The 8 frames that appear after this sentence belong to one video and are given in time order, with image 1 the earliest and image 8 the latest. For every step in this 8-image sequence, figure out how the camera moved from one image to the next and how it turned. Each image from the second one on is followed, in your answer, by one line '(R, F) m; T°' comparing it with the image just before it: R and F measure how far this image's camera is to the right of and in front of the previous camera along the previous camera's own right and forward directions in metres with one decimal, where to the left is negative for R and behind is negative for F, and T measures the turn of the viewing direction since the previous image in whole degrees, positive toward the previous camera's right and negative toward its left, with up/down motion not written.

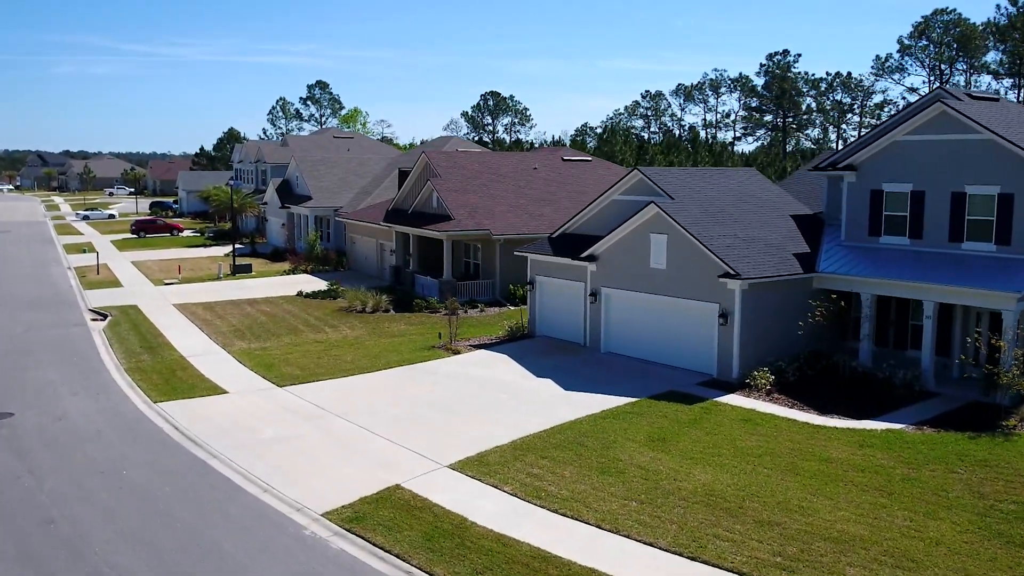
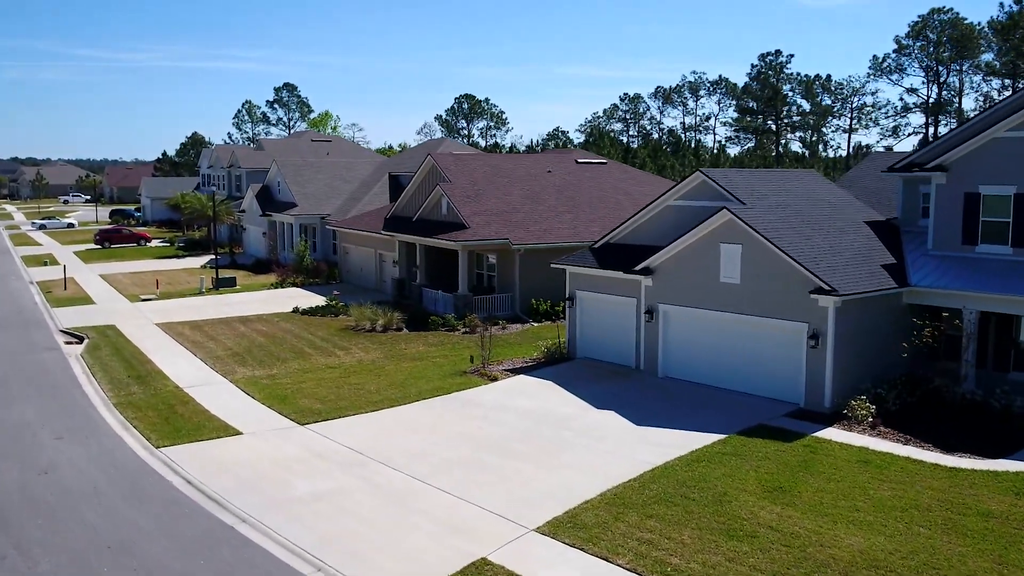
(-1.8, +2.6) m; +3°
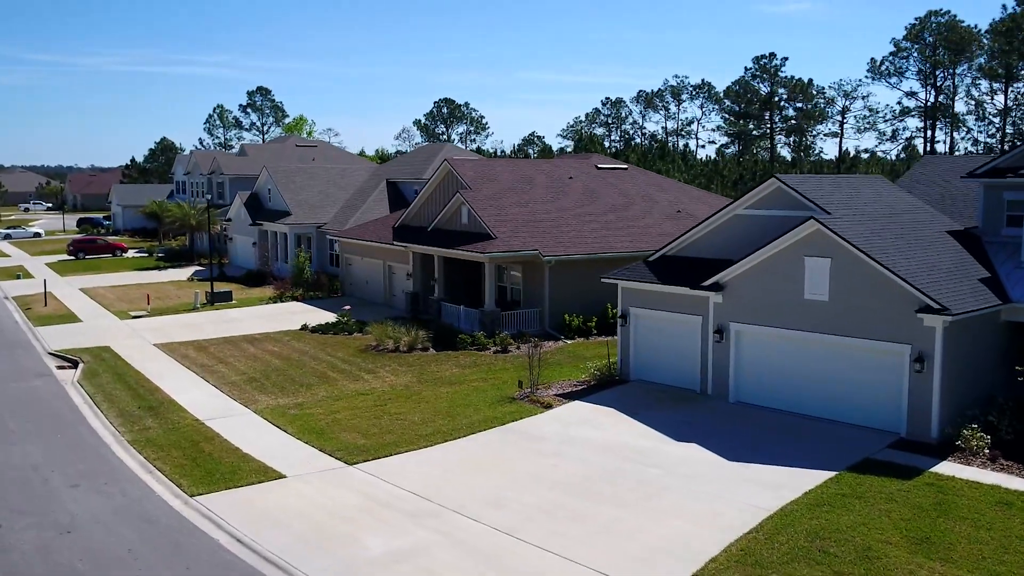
(-1.8, +1.9) m; +2°
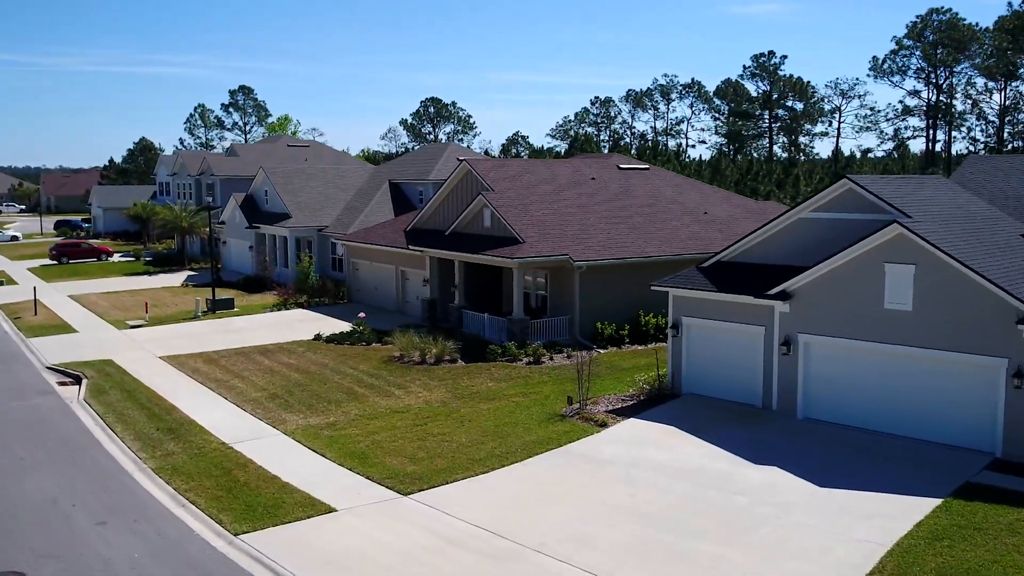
(-1.4, +1.3) m; +2°
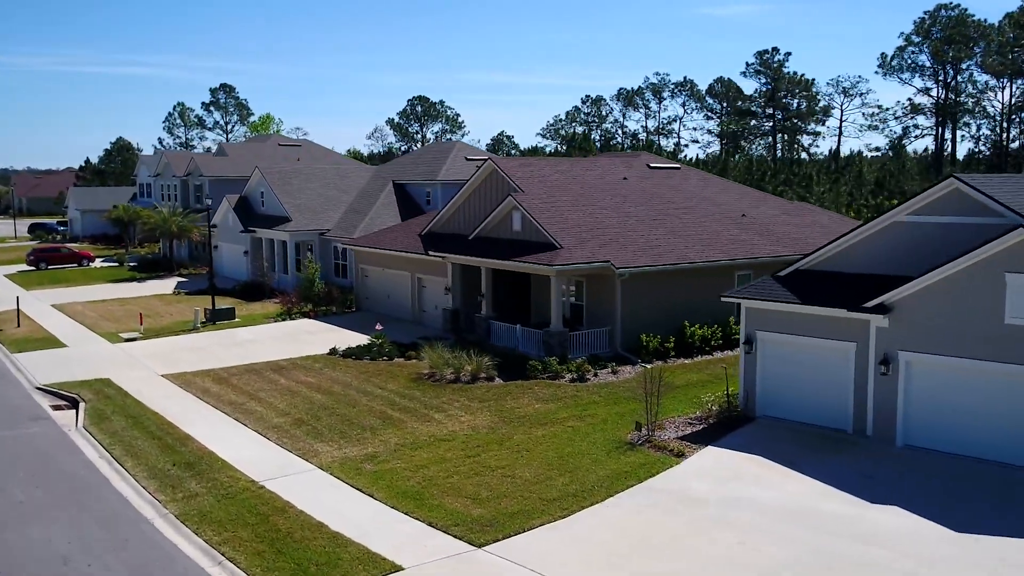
(-1.5, +2.0) m; +2°
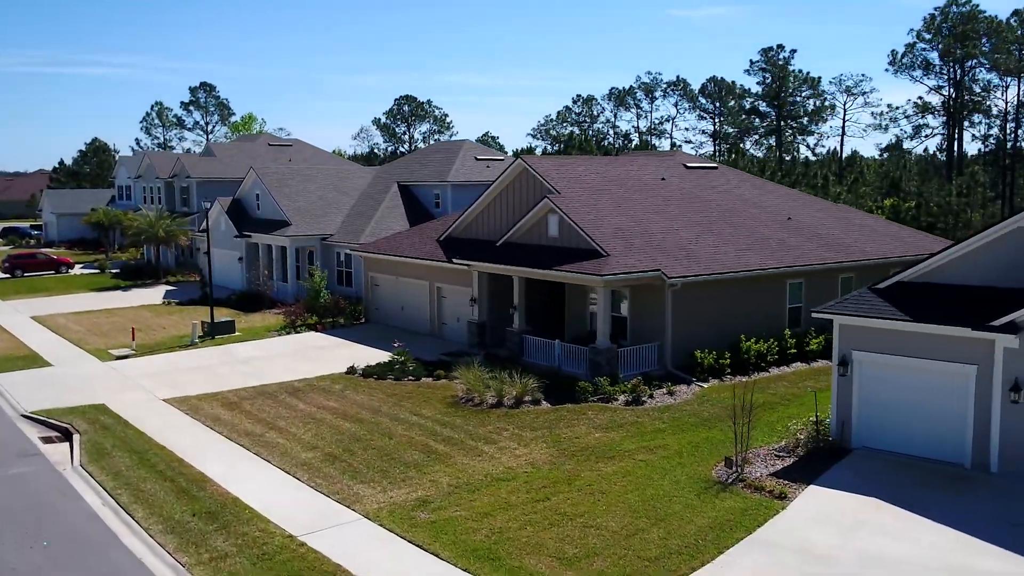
(-1.4, +2.1) m; +2°
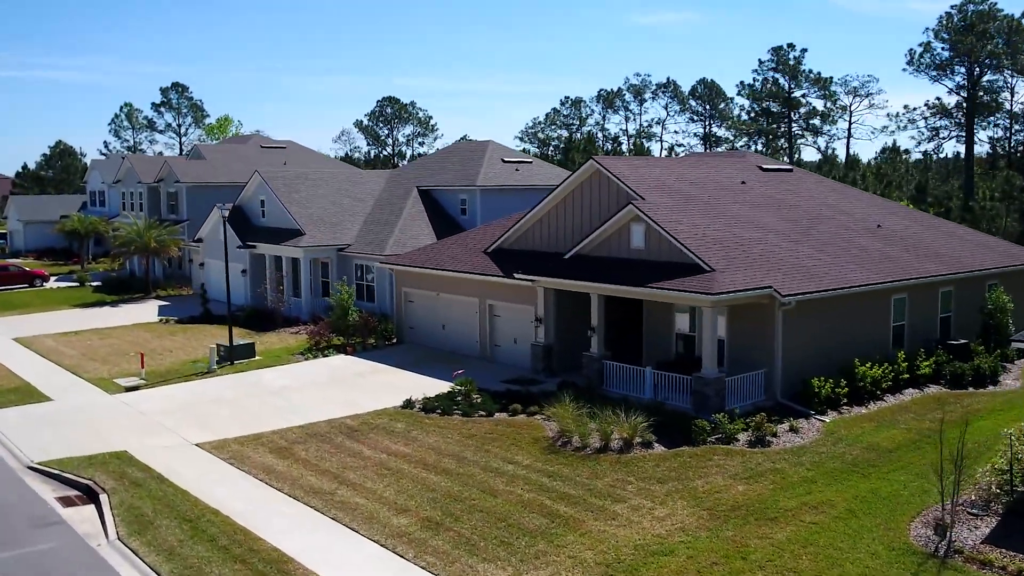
(-2.4, +2.8) m; +2°
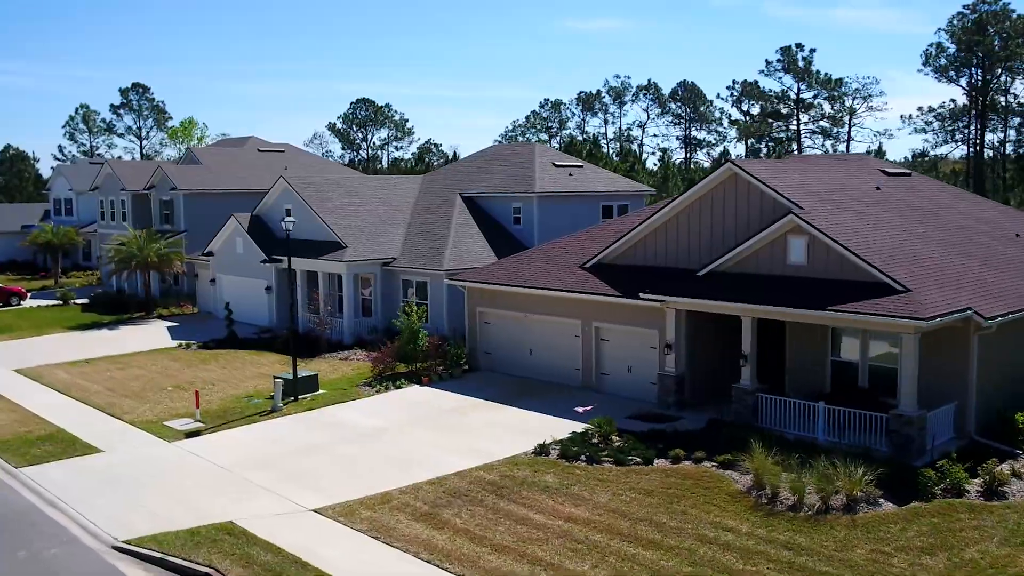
(-3.6, +2.8) m; +4°
